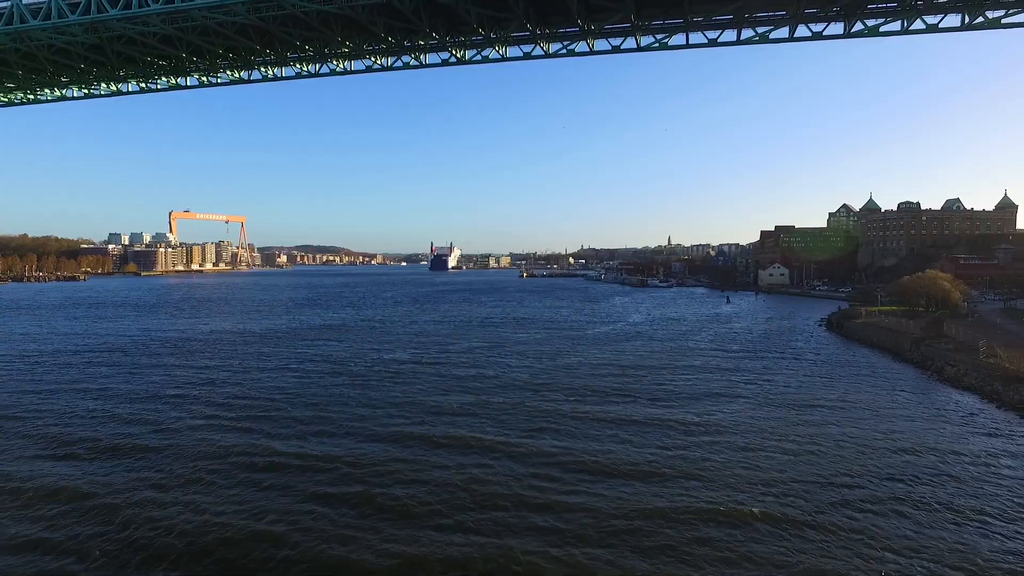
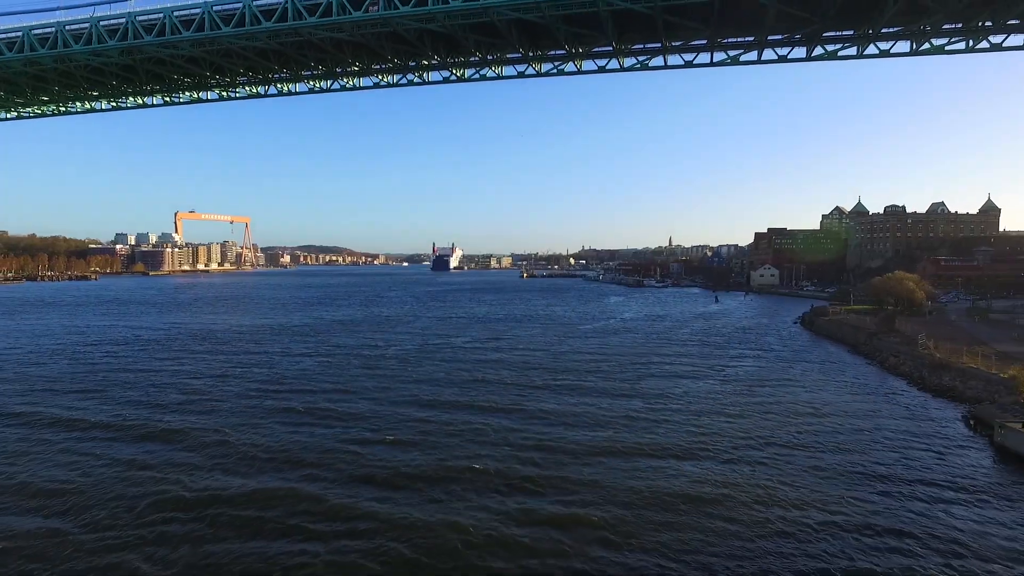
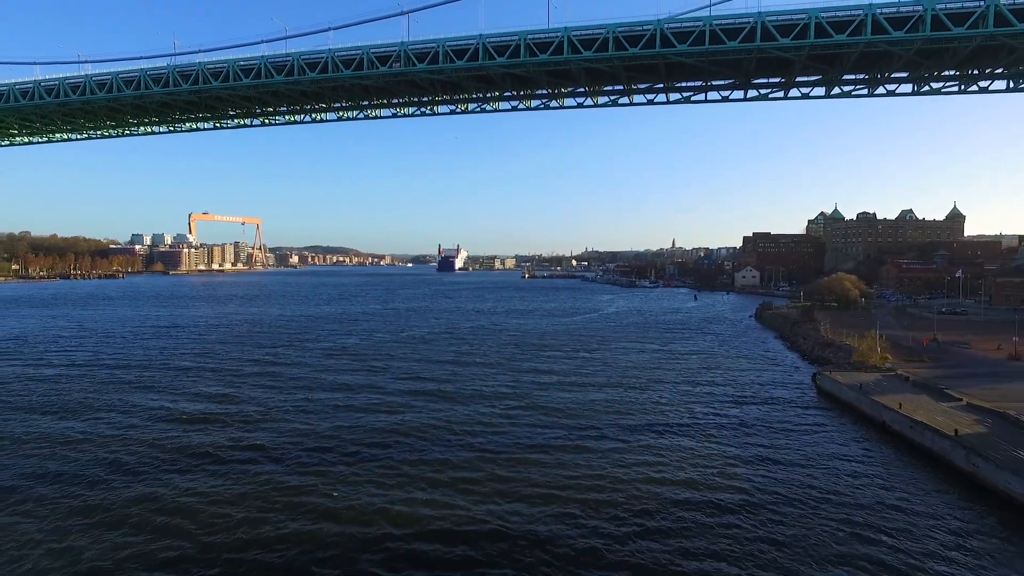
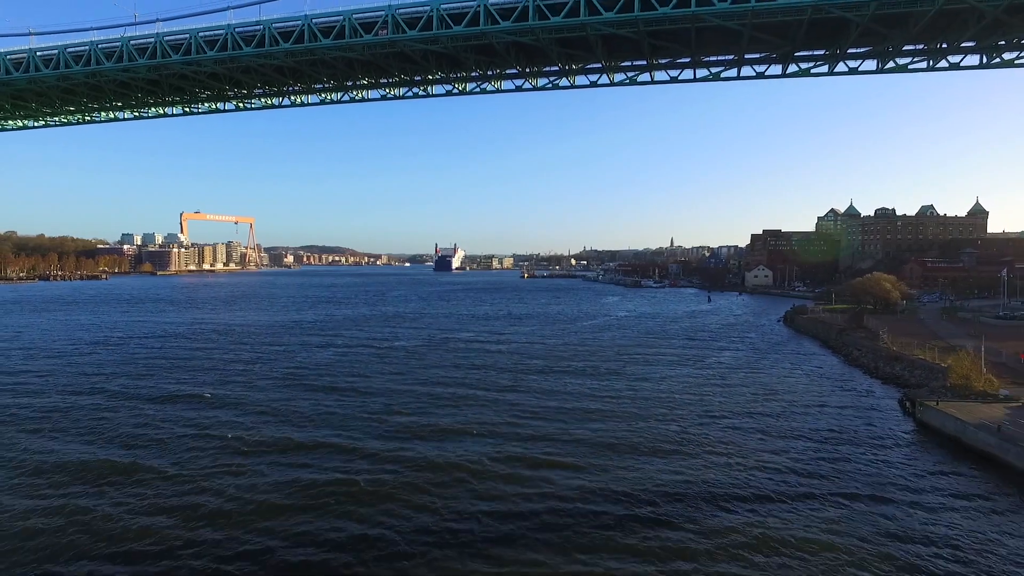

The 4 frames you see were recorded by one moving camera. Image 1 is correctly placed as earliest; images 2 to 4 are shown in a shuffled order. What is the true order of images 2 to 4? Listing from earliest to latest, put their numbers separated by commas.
2, 4, 3
